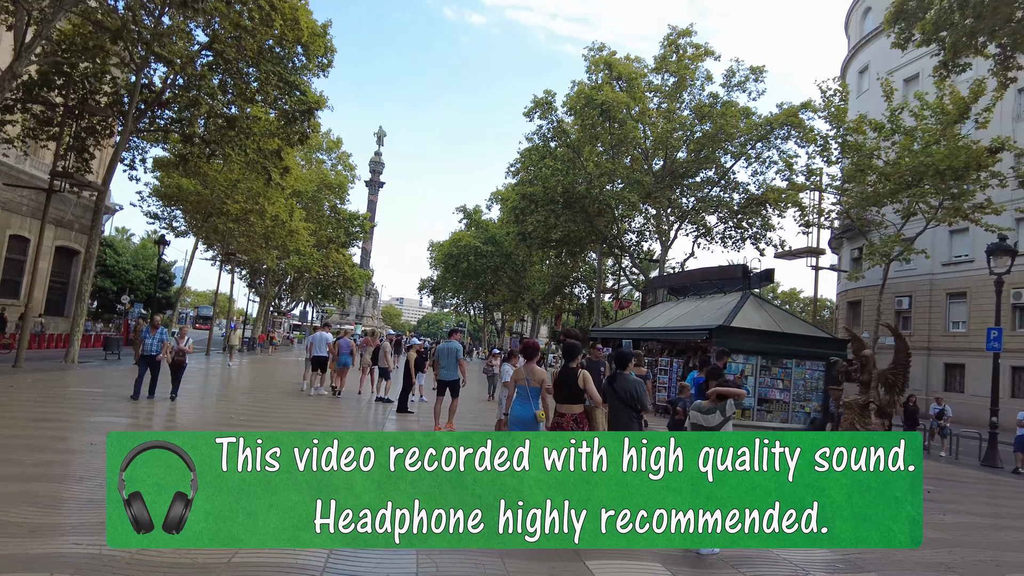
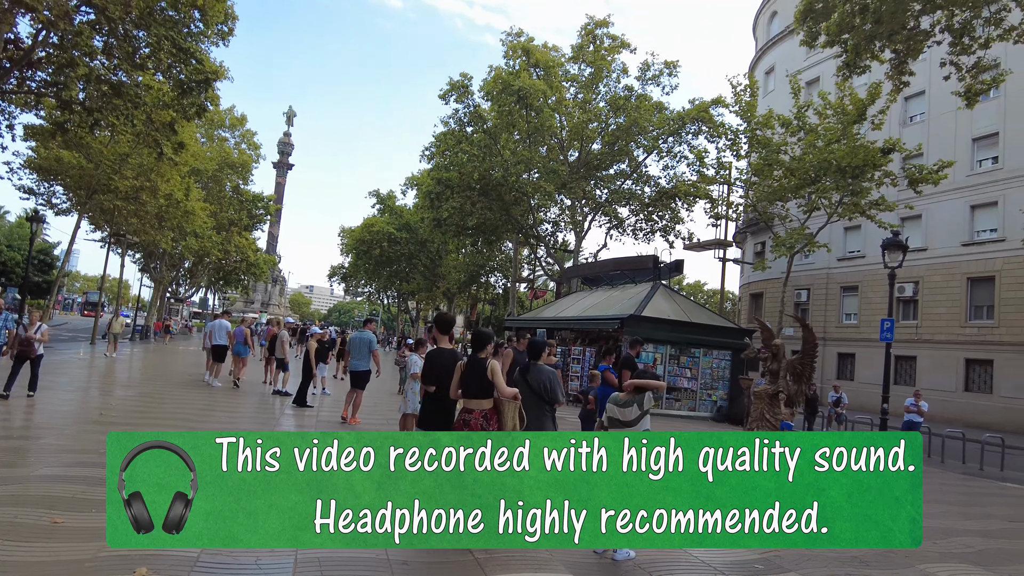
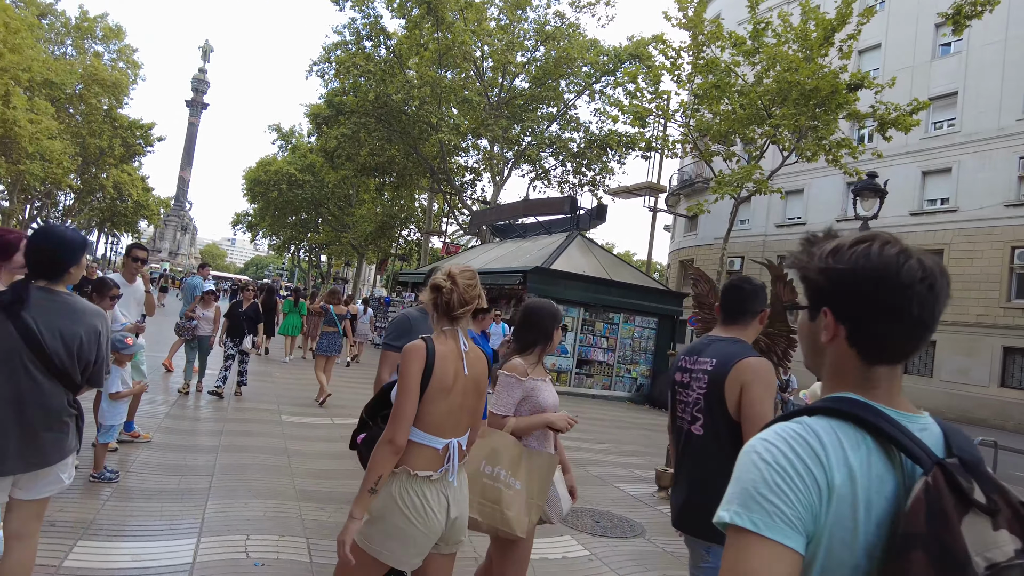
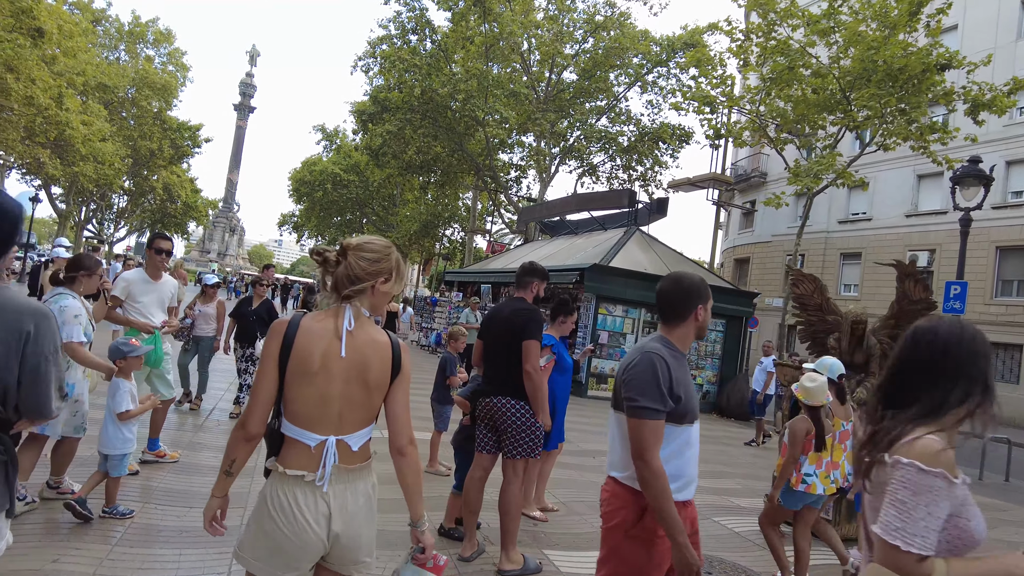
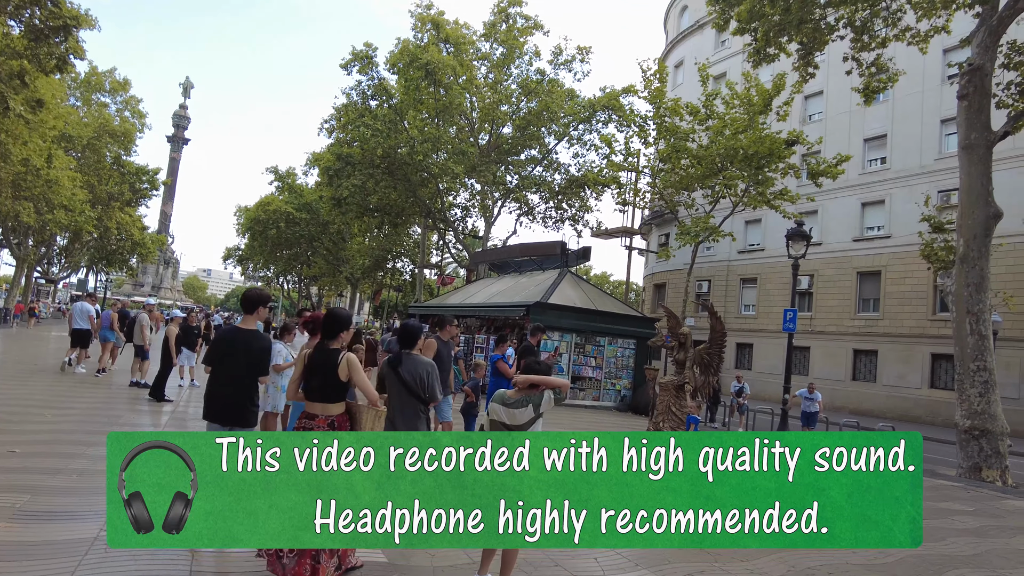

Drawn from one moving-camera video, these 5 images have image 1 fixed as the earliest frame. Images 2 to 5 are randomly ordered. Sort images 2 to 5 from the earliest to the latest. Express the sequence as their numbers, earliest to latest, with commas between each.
2, 5, 3, 4
